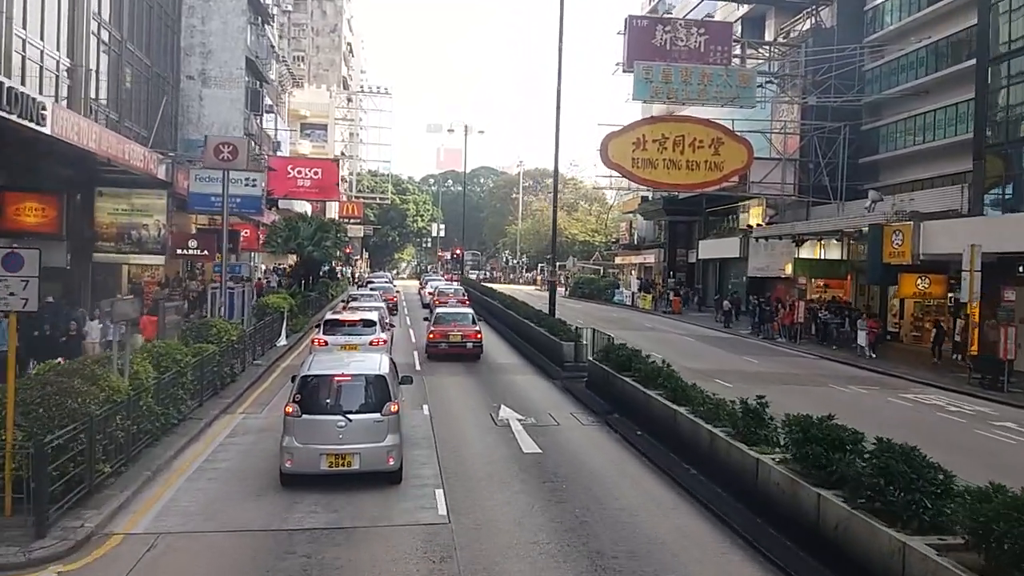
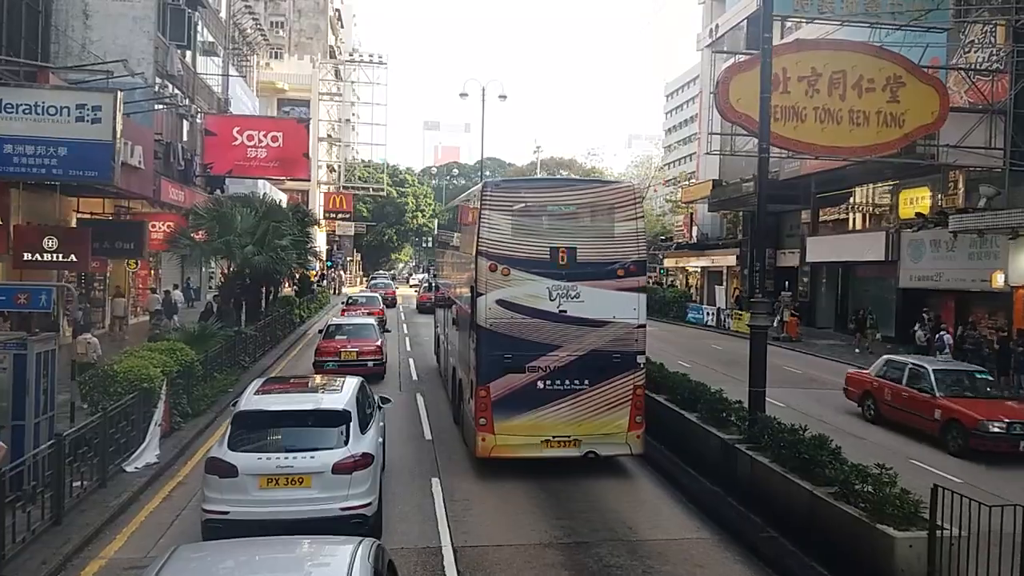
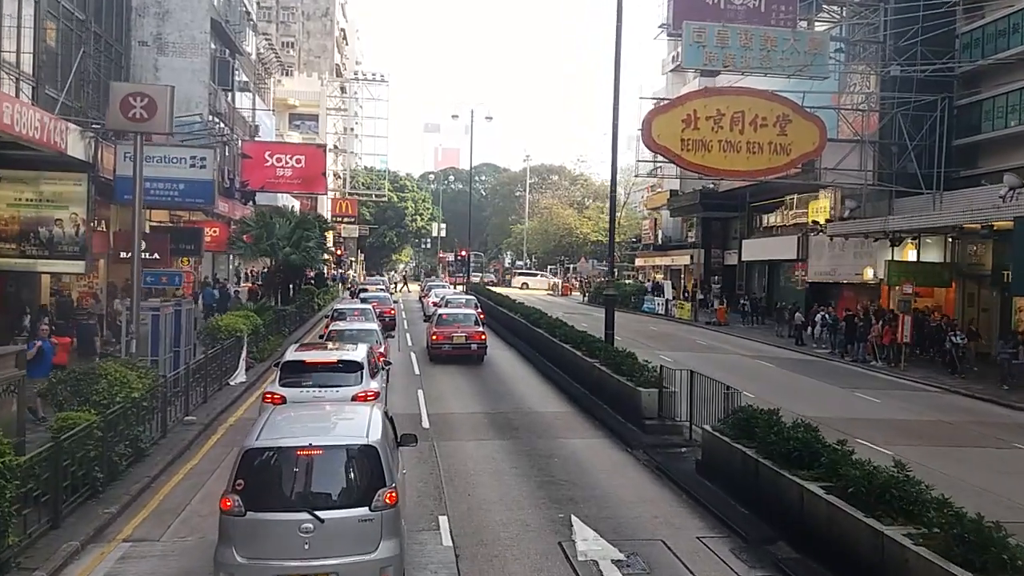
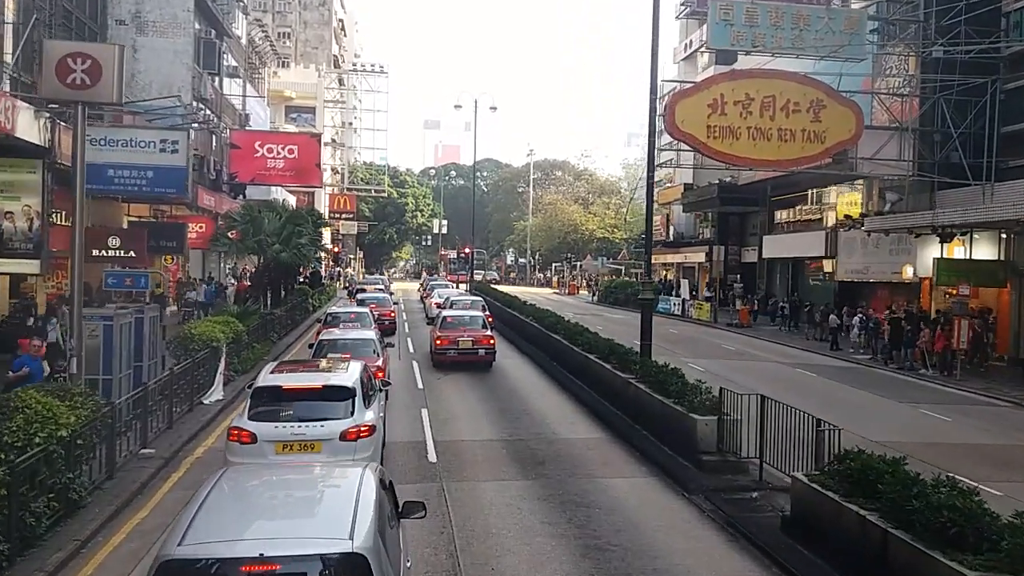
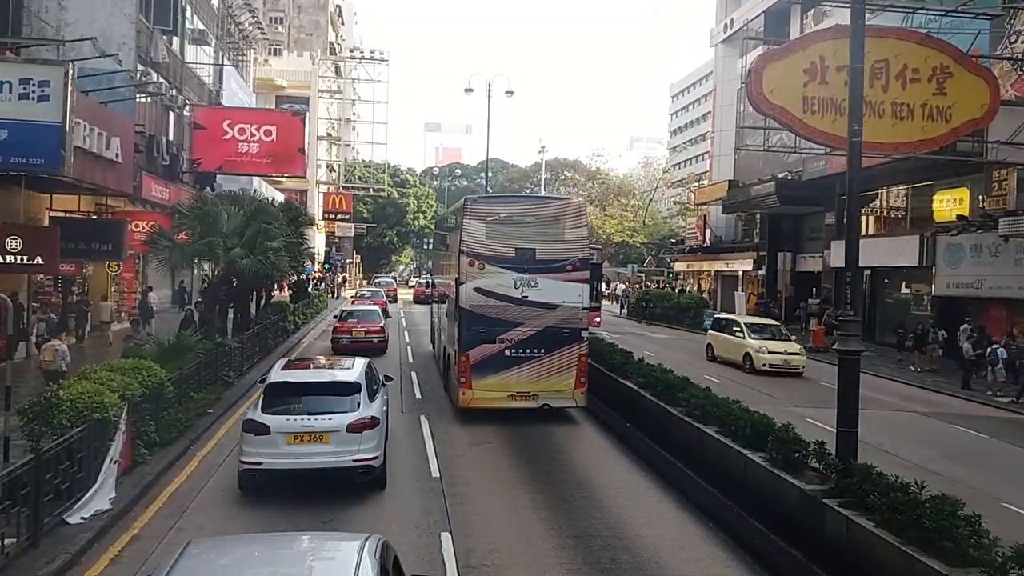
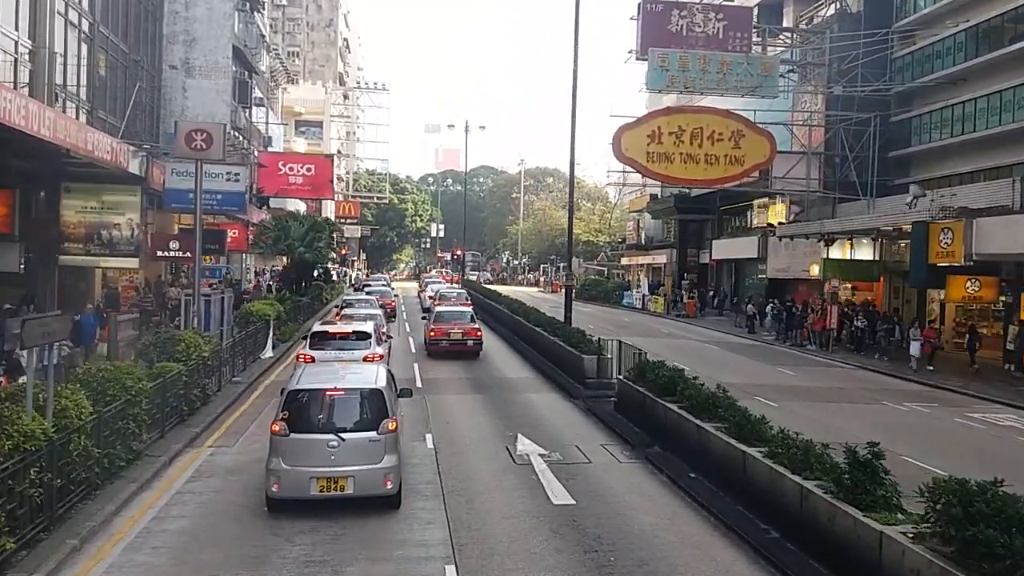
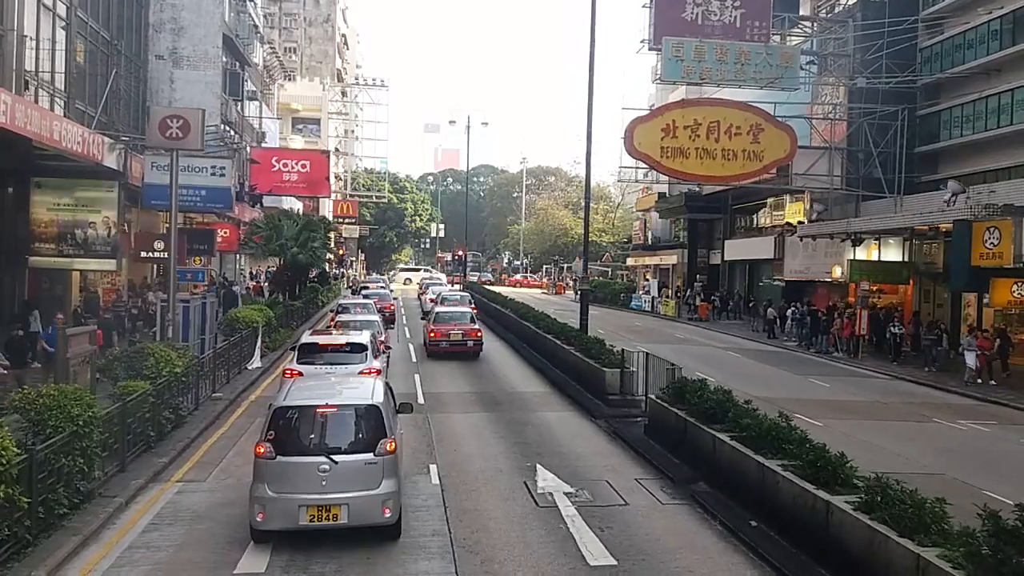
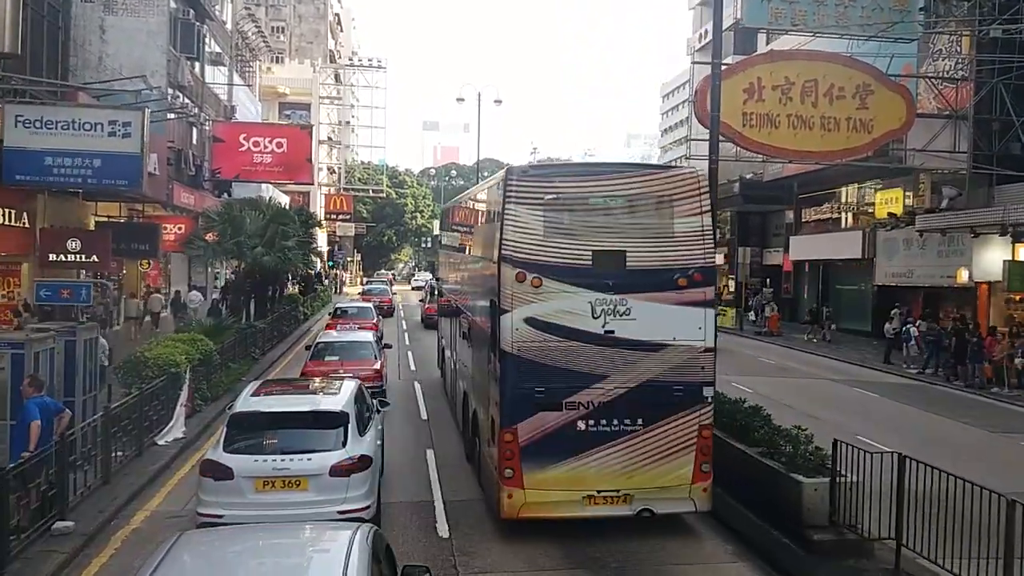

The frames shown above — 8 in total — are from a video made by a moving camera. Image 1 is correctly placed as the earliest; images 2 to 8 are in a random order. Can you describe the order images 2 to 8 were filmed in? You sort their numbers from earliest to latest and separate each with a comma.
6, 7, 3, 4, 8, 2, 5
